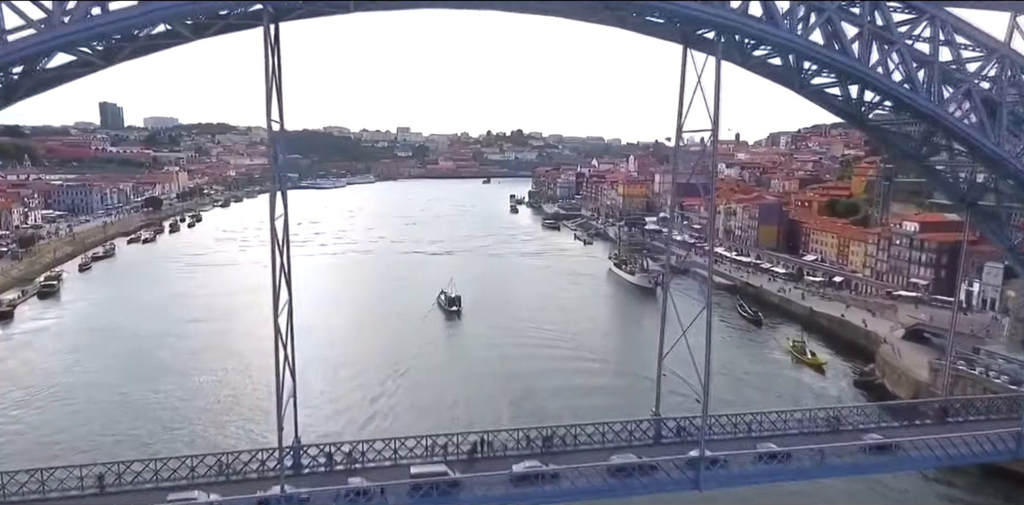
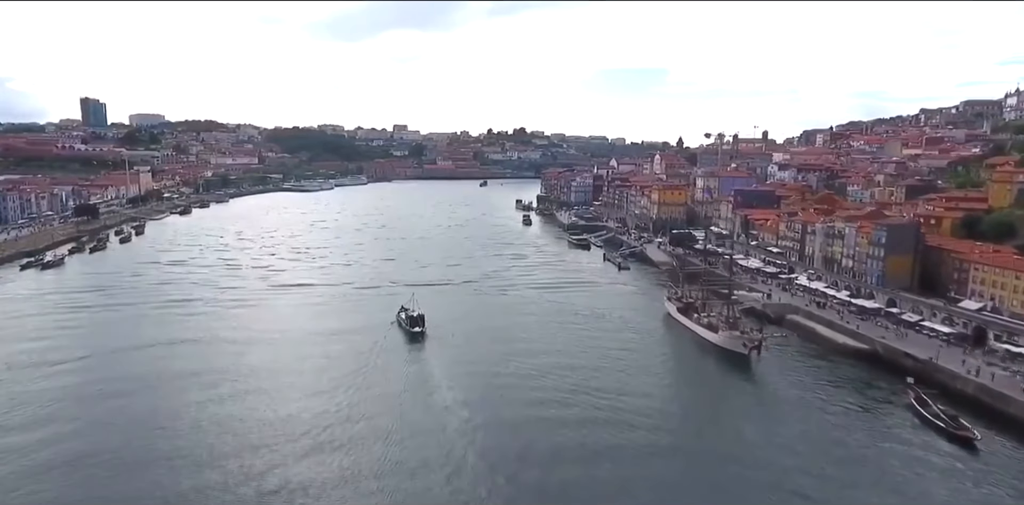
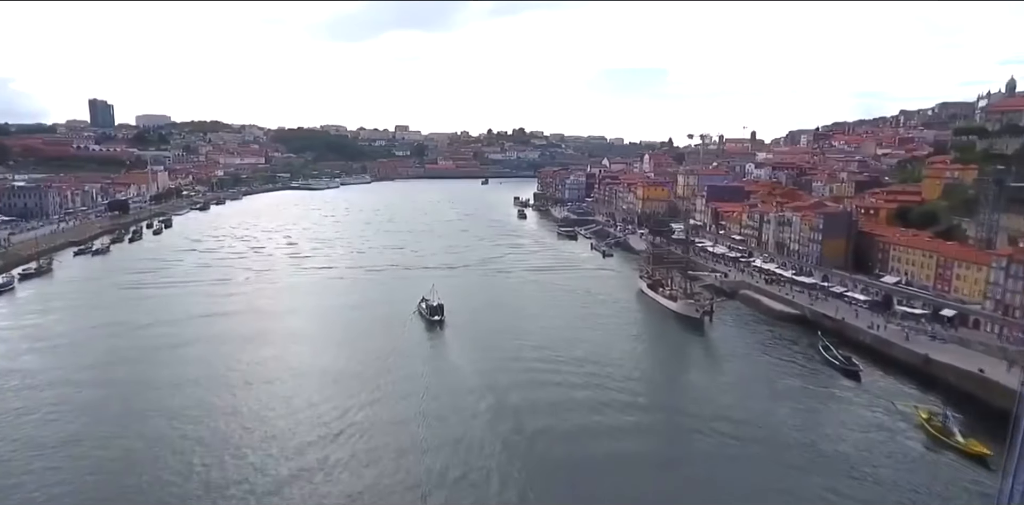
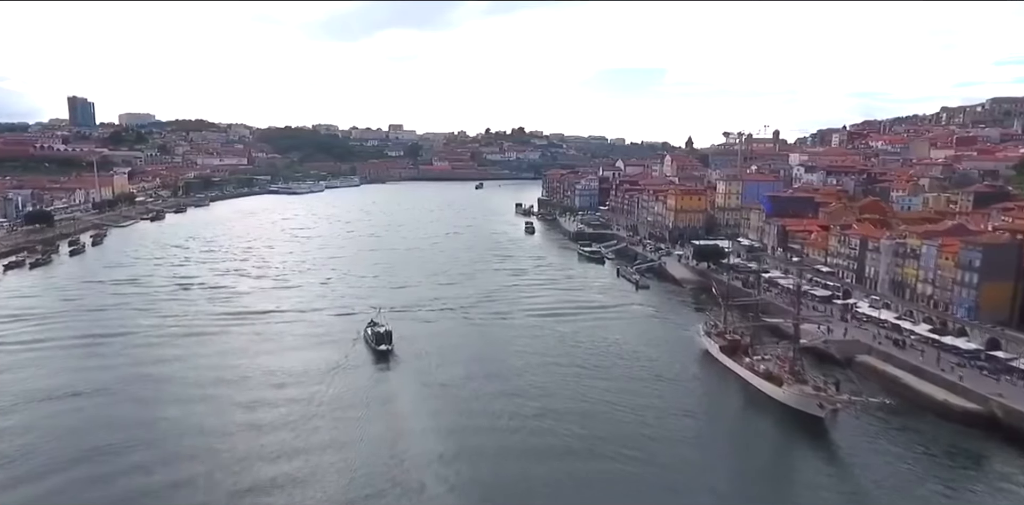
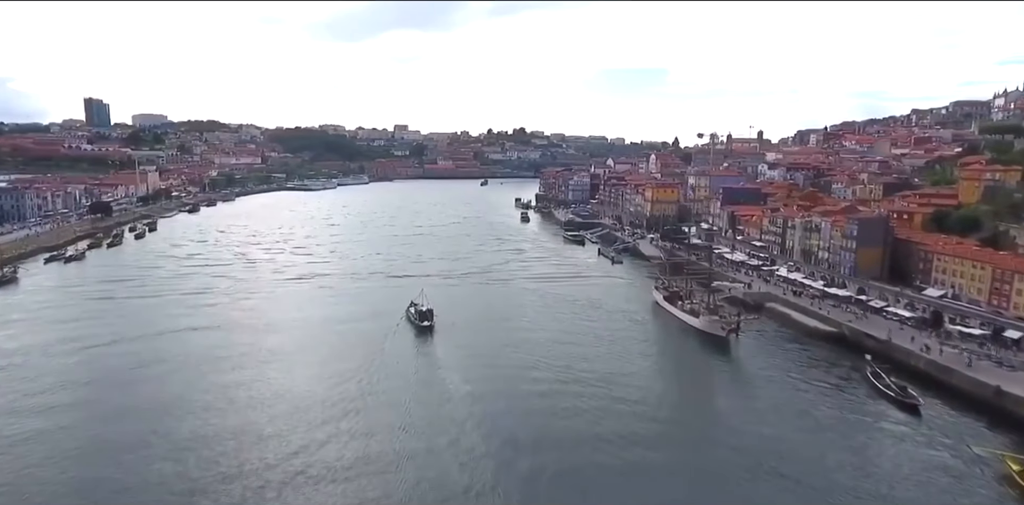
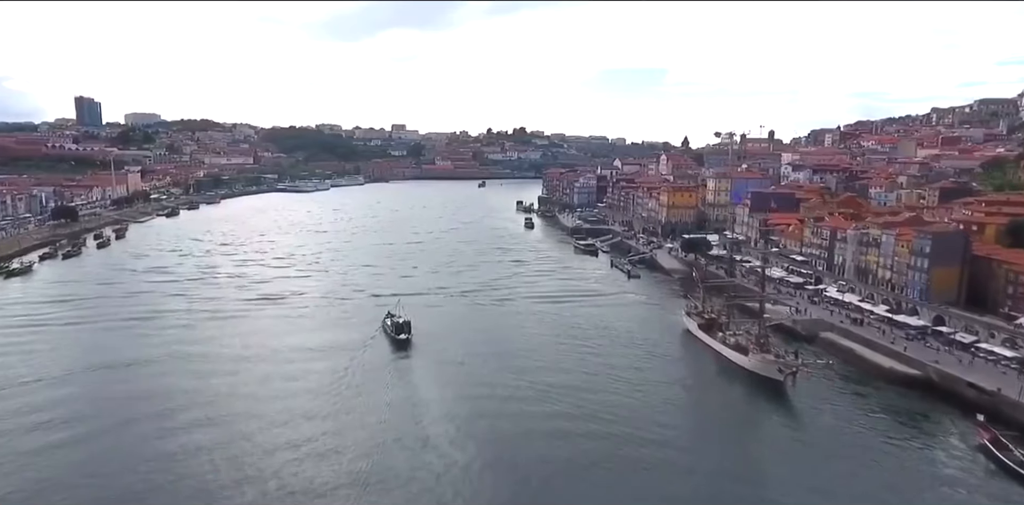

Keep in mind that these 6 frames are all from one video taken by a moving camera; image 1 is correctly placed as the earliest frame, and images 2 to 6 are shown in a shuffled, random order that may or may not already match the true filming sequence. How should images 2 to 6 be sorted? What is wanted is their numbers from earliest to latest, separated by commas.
3, 5, 2, 6, 4
